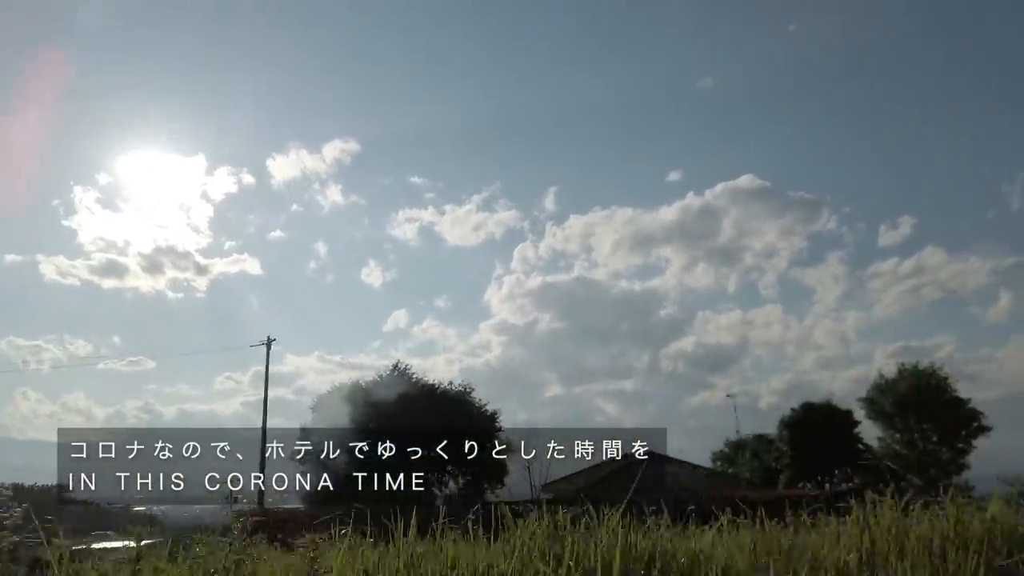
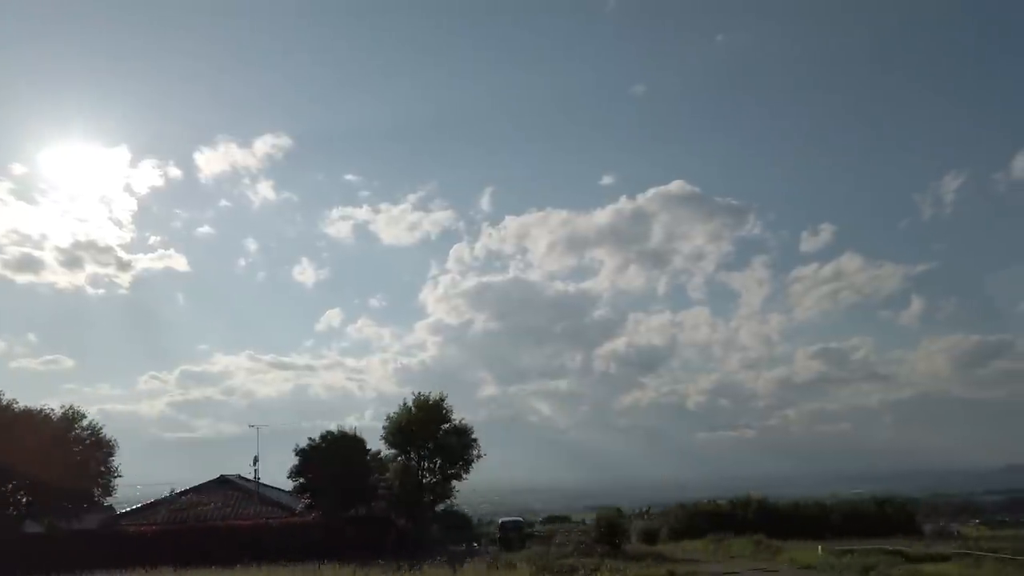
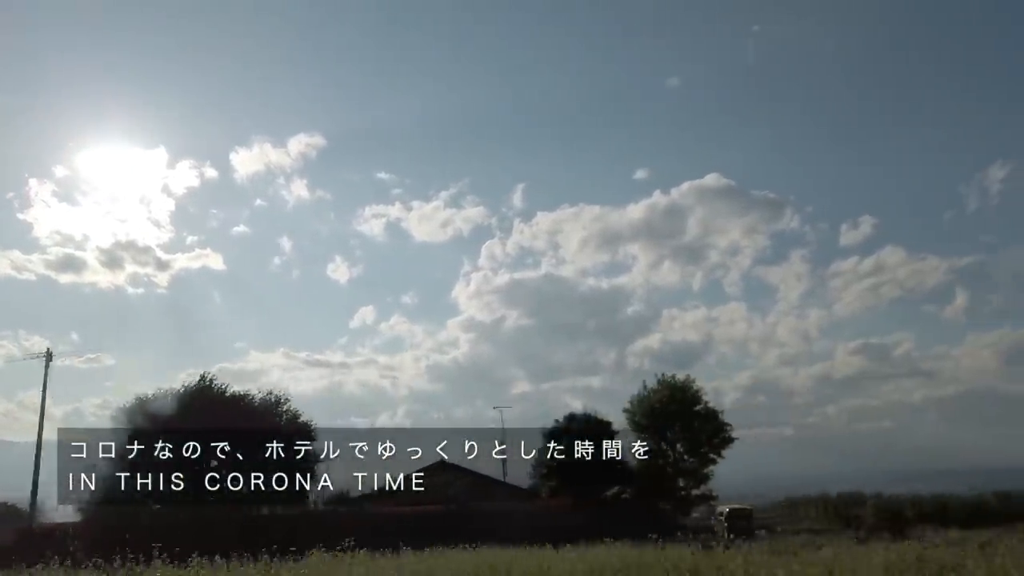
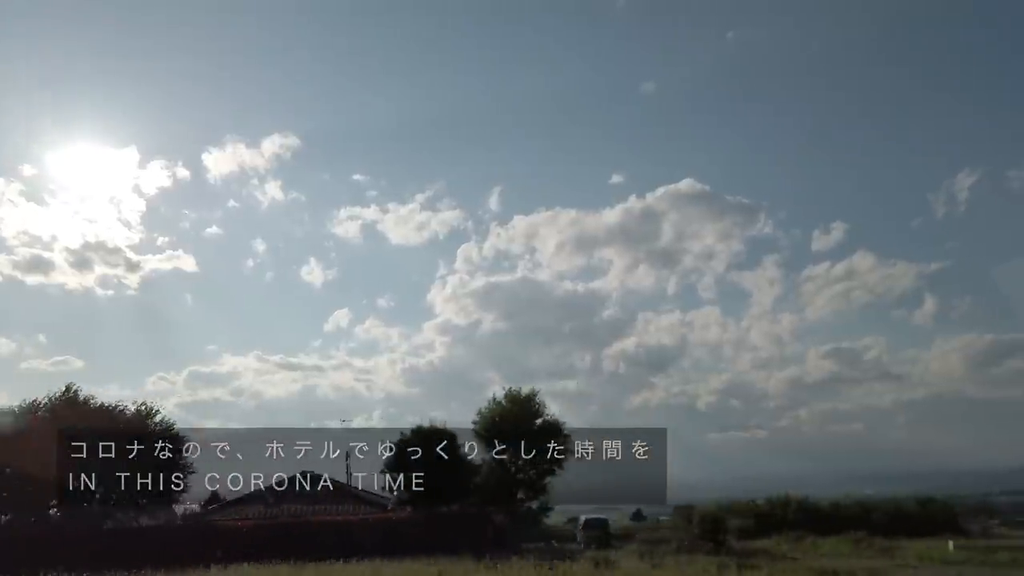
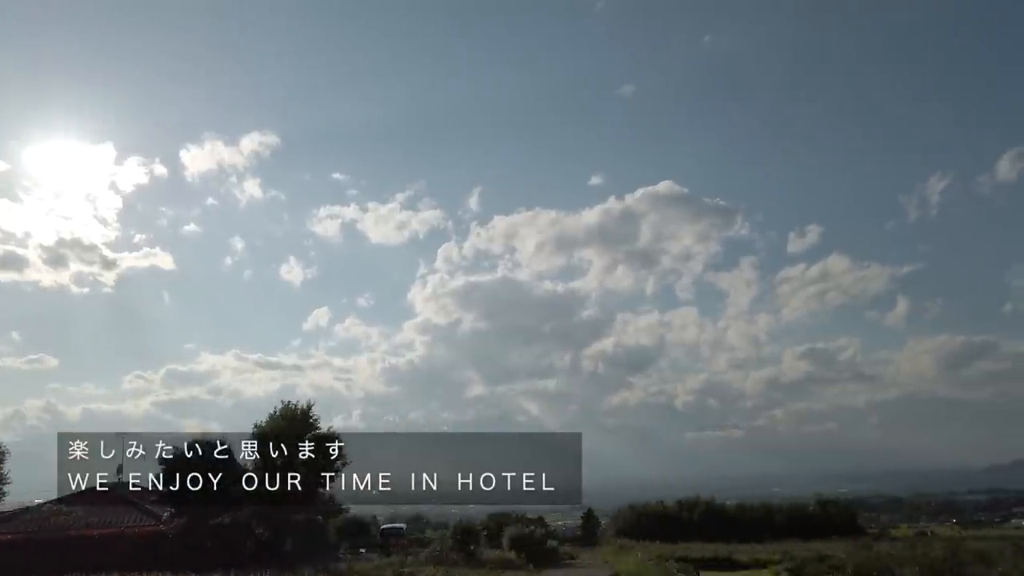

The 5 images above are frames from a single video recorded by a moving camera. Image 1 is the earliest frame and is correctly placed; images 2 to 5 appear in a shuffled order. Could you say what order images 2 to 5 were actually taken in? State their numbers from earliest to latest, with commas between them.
3, 4, 2, 5
